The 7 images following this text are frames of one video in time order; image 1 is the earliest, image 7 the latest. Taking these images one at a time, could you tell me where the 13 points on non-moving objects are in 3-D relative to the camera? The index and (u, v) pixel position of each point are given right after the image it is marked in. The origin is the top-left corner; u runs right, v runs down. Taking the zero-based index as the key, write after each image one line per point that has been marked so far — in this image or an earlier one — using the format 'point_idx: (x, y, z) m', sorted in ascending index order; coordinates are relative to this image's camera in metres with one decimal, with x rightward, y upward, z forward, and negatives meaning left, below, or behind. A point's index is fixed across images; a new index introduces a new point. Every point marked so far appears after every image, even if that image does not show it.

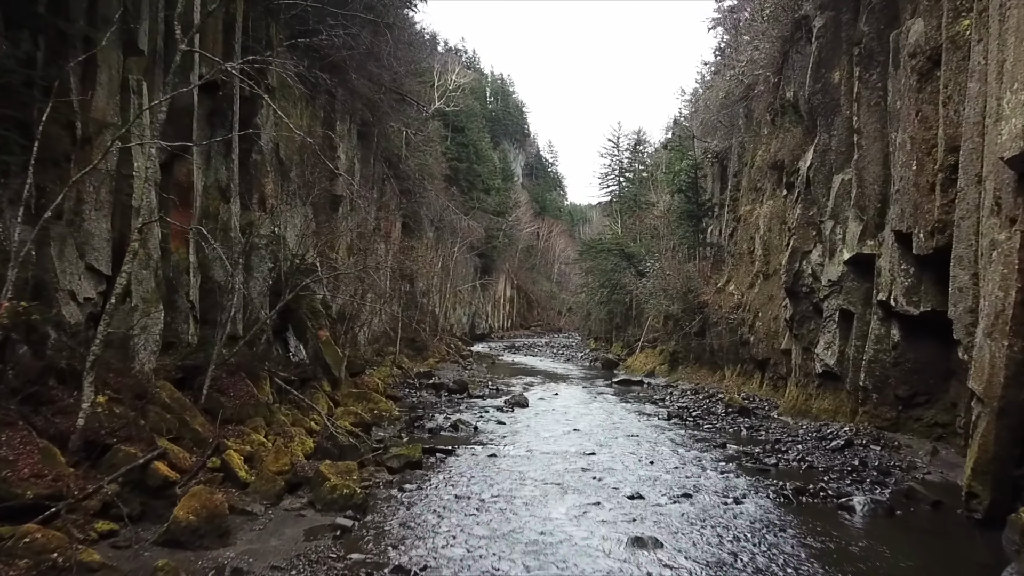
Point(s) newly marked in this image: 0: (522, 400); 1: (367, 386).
0: (+0.2, -2.5, +18.2) m
1: (-3.2, -2.2, +18.2) m
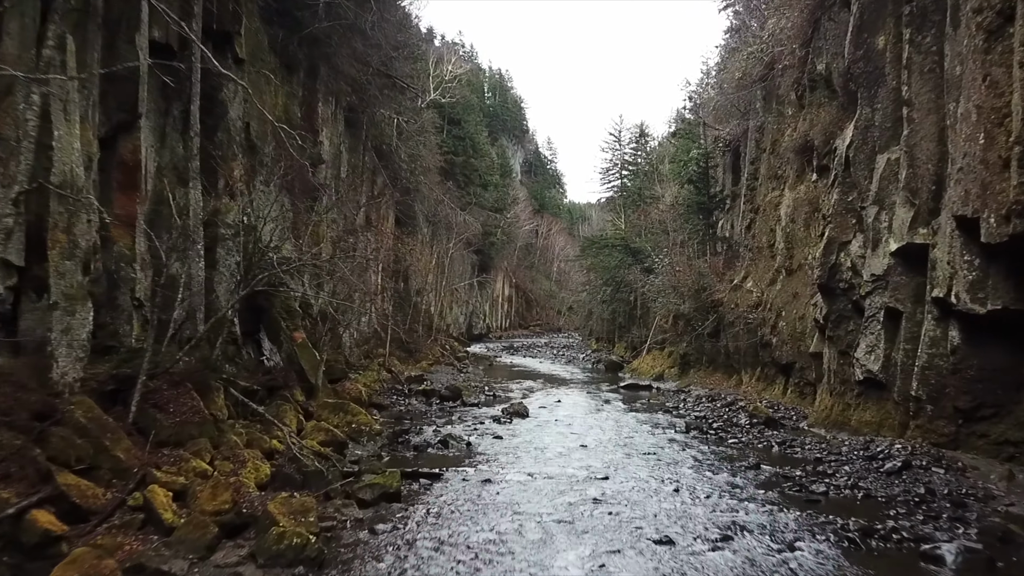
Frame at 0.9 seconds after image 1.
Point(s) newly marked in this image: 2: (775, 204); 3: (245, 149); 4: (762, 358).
0: (+0.2, -2.4, +16.3) m
1: (-3.3, -2.2, +16.3) m
2: (+6.4, +2.0, +19.8) m
3: (-5.1, +2.7, +15.6) m
4: (+5.8, -1.6, +19.0) m
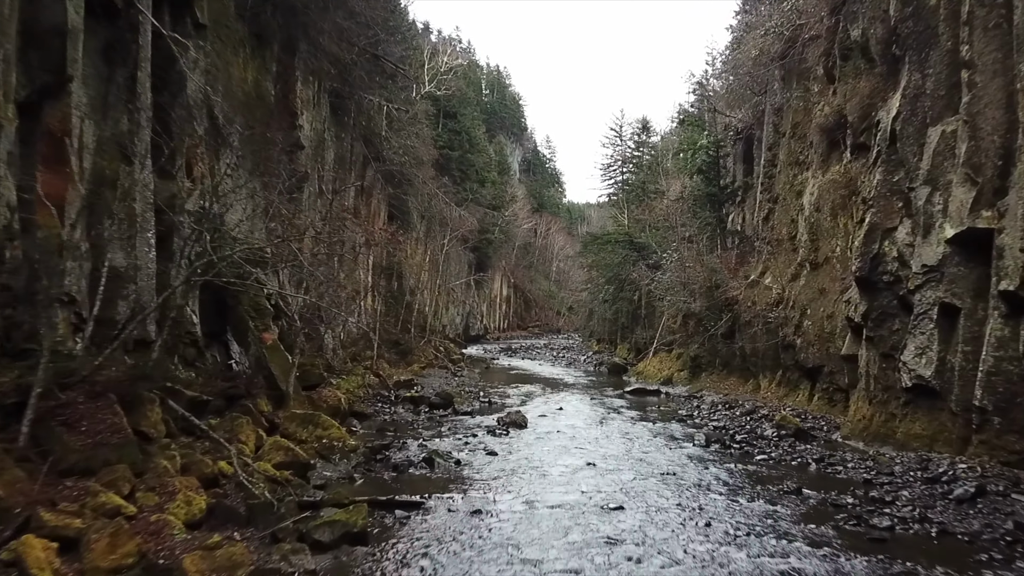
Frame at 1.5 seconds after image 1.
0: (+0.1, -2.4, +14.6) m
1: (-3.3, -2.1, +14.6) m
2: (+6.3, +2.1, +18.1) m
3: (-5.2, +2.7, +13.9) m
4: (+5.8, -1.6, +17.3) m
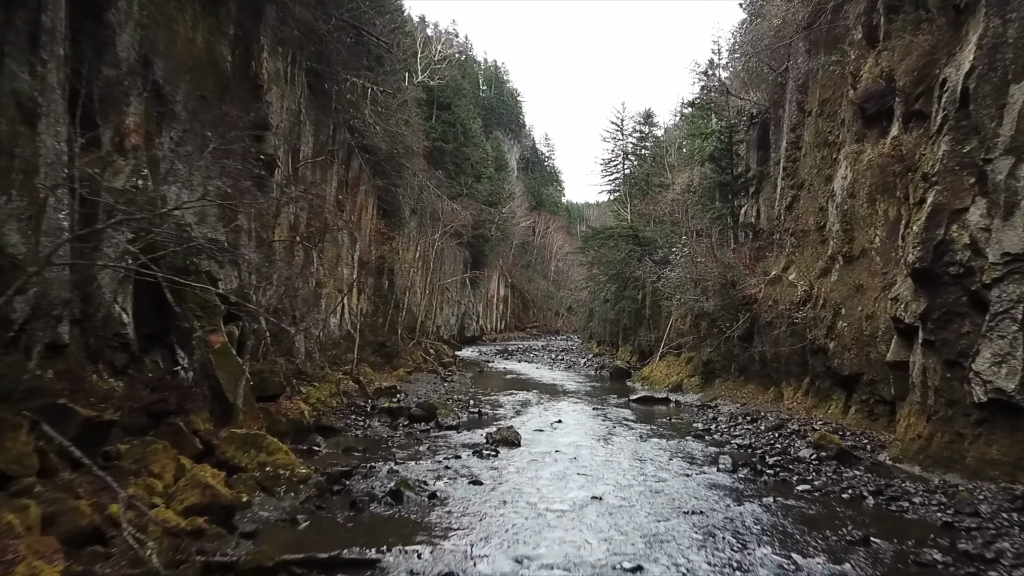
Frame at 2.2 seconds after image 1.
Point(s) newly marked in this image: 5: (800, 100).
0: (0.0, -2.3, +12.5) m
1: (-3.5, -2.0, +12.5) m
2: (+6.2, +2.2, +16.0) m
3: (-5.3, +2.8, +11.8) m
4: (+5.6, -1.5, +15.2) m
5: (+6.3, +4.1, +17.9) m
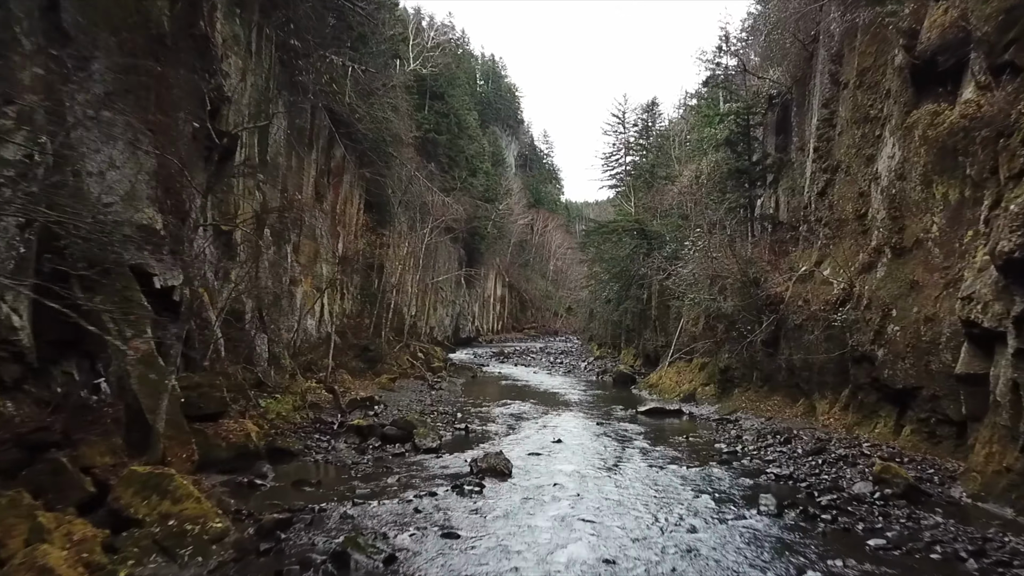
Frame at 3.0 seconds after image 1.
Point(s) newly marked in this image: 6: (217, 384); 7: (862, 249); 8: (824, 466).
0: (-0.2, -2.2, +10.3) m
1: (-3.6, -1.9, +10.3) m
2: (+6.0, +2.2, +13.8) m
3: (-5.4, +2.9, +9.6) m
4: (+5.5, -1.4, +13.0) m
5: (+6.1, +4.2, +15.7) m
6: (-4.0, -1.3, +11.1) m
7: (+5.9, +0.6, +13.6) m
8: (+4.1, -2.3, +10.7) m
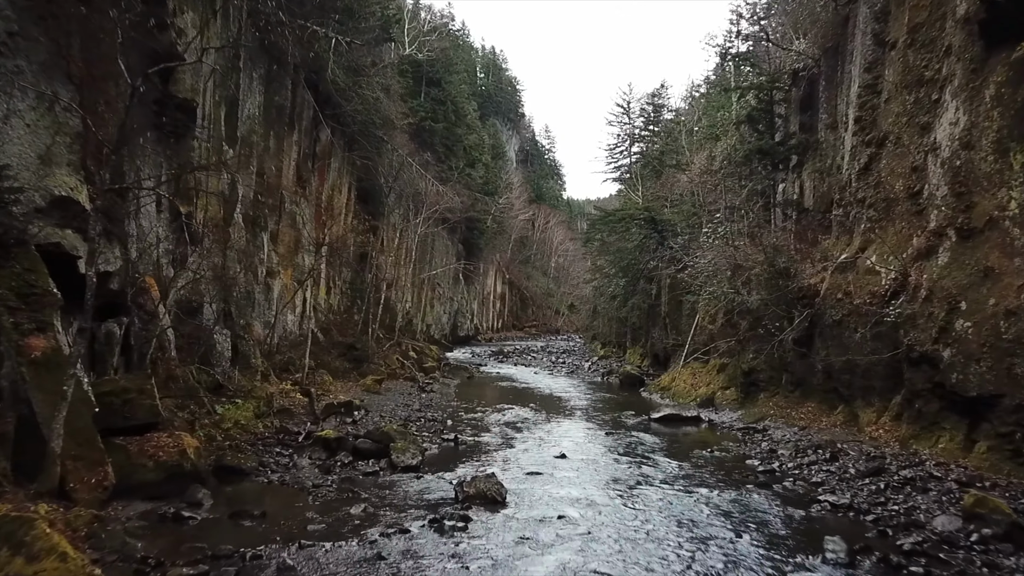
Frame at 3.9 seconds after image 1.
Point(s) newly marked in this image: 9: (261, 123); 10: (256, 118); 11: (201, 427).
0: (-0.2, -2.1, +8.4) m
1: (-3.7, -1.8, +8.4) m
2: (+6.0, +2.4, +11.9) m
3: (-5.5, +3.1, +7.7) m
4: (+5.4, -1.3, +11.1) m
5: (+6.1, +4.3, +13.7) m
6: (-4.1, -1.1, +9.2) m
7: (+5.8, +0.8, +11.7) m
8: (+4.0, -2.2, +8.7) m
9: (-6.0, +3.9, +19.5) m
10: (-6.0, +4.0, +19.0) m
11: (-4.2, -1.9, +11.0) m
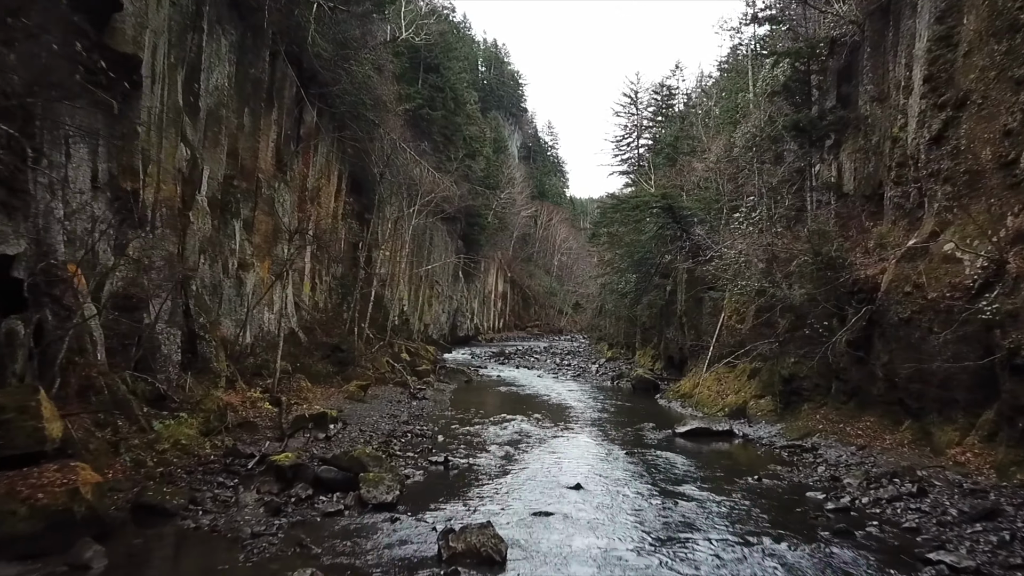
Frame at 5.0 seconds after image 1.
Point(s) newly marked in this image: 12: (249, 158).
0: (-0.2, -2.0, +6.2) m
1: (-3.6, -1.6, +6.2) m
2: (+6.0, +2.5, +9.7) m
3: (-5.5, +3.2, +5.5) m
4: (+5.5, -1.2, +8.9) m
5: (+6.1, +4.4, +11.5) m
6: (-4.1, -1.0, +7.0) m
7: (+5.9, +0.9, +9.5) m
8: (+4.0, -2.1, +6.5) m
9: (-5.9, +4.1, +17.3) m
10: (-5.9, +4.1, +16.8) m
11: (-4.2, -1.8, +8.8) m
12: (-5.9, +2.9, +18.4) m
